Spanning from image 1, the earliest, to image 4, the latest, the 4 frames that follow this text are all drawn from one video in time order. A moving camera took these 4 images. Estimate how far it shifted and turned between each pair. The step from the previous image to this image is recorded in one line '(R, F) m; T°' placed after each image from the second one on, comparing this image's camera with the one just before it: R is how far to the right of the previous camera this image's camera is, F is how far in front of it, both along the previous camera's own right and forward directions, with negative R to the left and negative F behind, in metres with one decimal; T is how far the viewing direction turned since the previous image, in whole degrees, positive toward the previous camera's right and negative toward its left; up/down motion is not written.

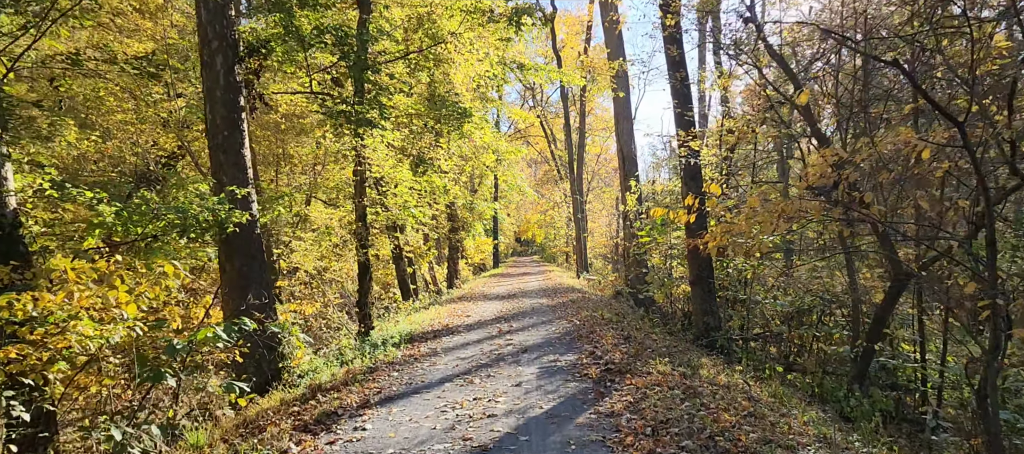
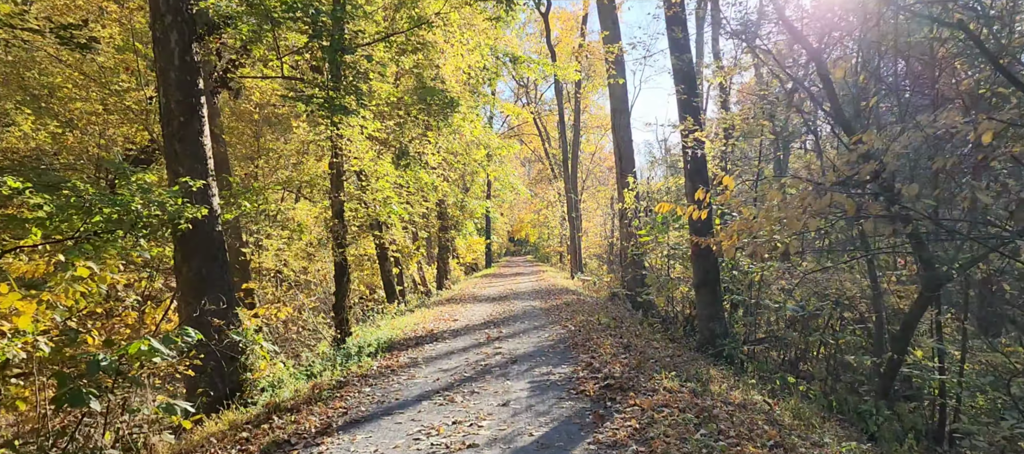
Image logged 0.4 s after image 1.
(+0.1, +1.1) m; +1°
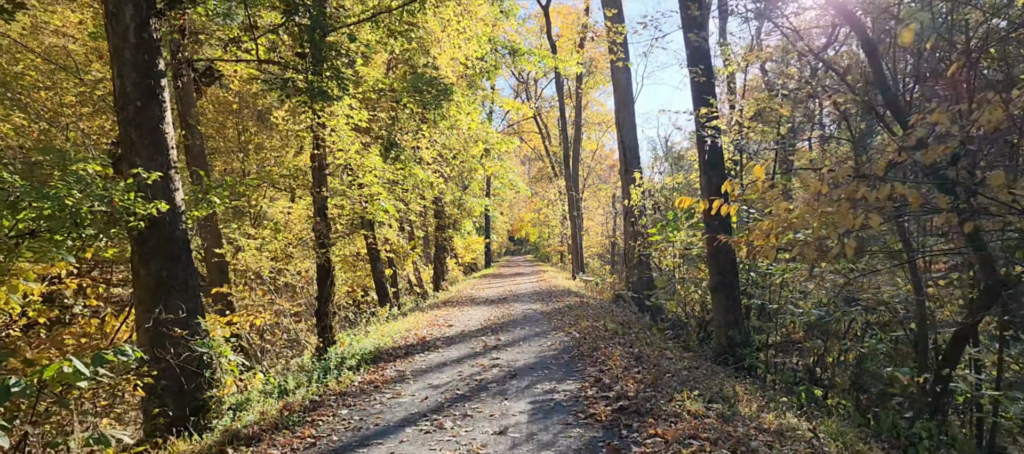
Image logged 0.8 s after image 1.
(0.0, +1.2) m; 0°
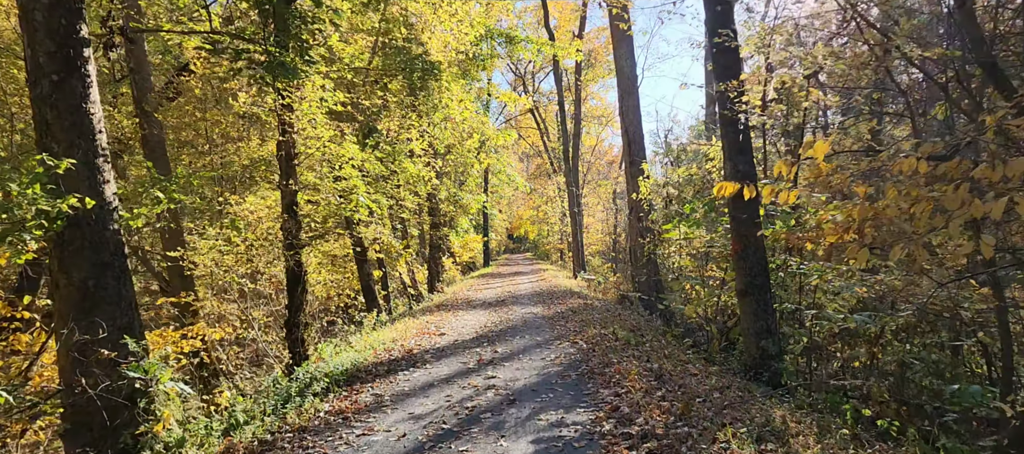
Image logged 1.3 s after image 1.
(0.0, +1.6) m; 0°
